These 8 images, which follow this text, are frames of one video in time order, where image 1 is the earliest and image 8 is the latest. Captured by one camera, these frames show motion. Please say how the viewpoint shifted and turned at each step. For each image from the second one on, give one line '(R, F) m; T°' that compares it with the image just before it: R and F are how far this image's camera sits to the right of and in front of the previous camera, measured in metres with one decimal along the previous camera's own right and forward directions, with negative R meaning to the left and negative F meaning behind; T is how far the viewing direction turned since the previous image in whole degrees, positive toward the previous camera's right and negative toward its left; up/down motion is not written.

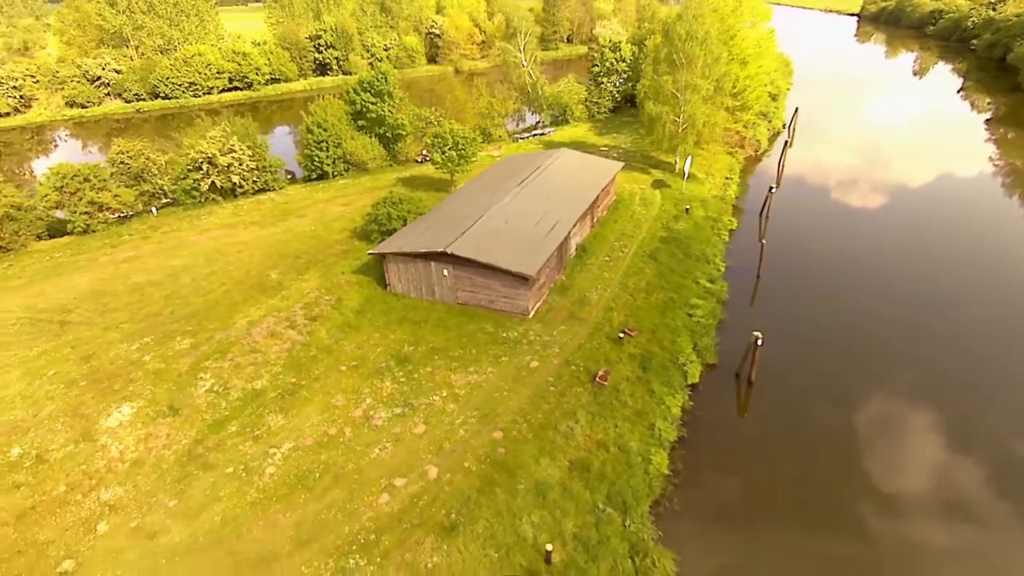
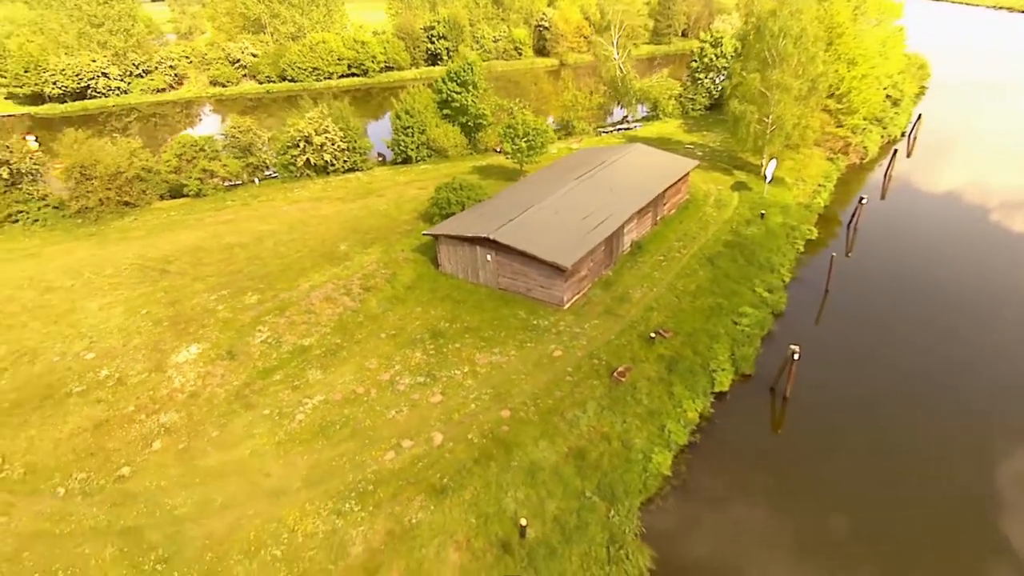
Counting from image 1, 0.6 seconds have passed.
(+3.0, -0.5) m; -10°
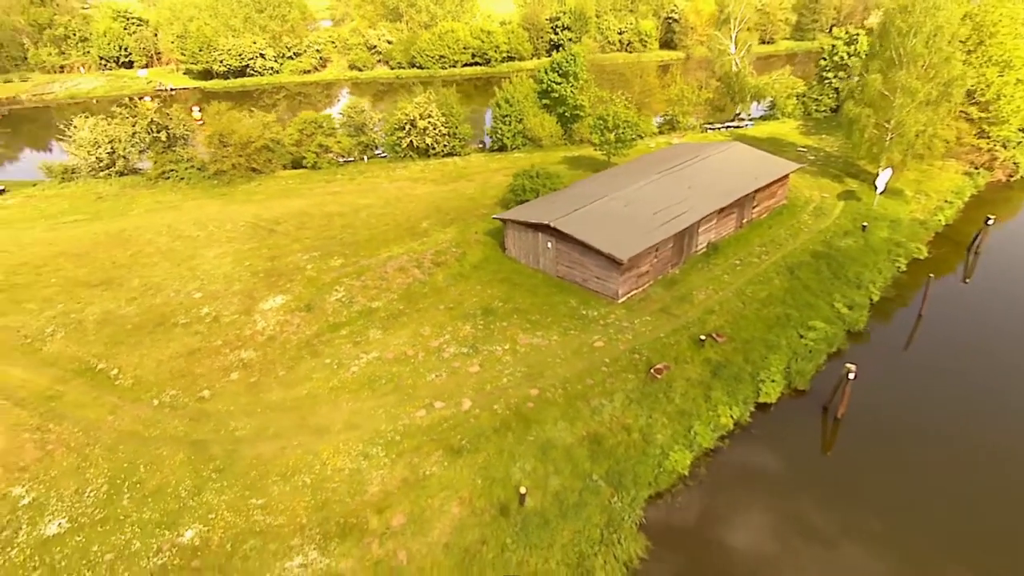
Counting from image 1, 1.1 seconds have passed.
(+2.8, -0.6) m; -11°
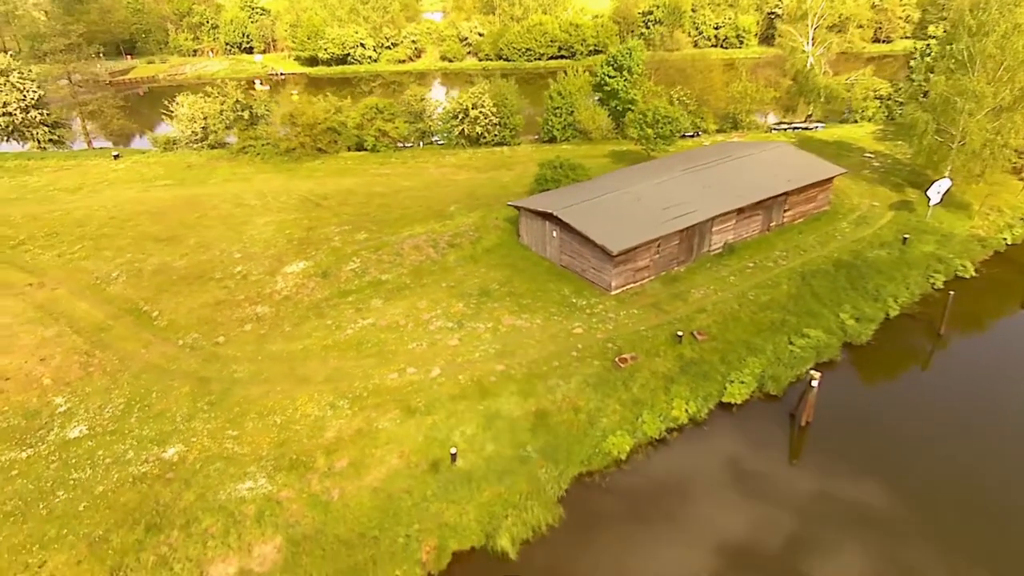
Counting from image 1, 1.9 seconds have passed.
(+4.9, -0.7) m; -9°
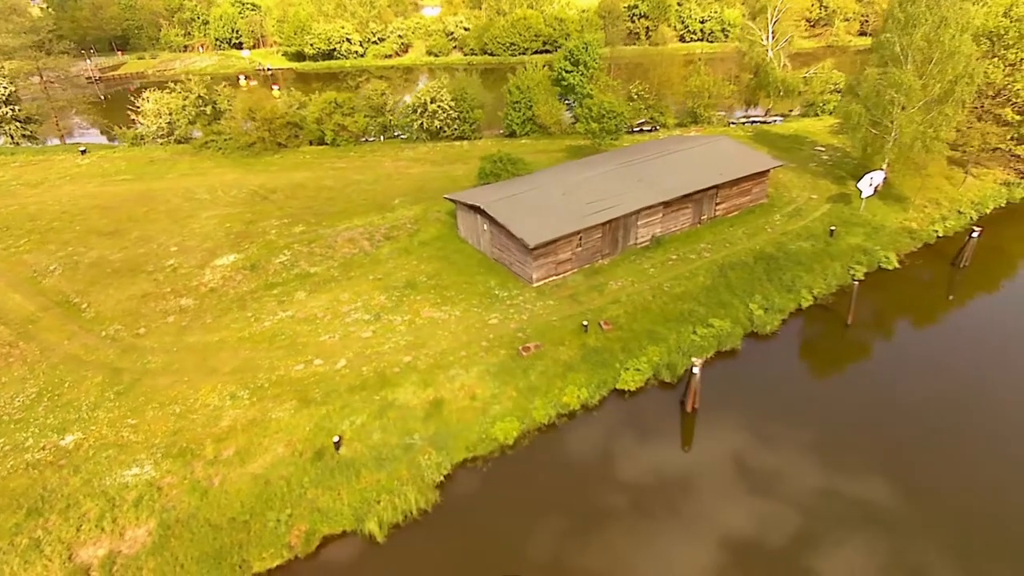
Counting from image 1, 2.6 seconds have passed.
(+4.4, -0.3) m; -1°
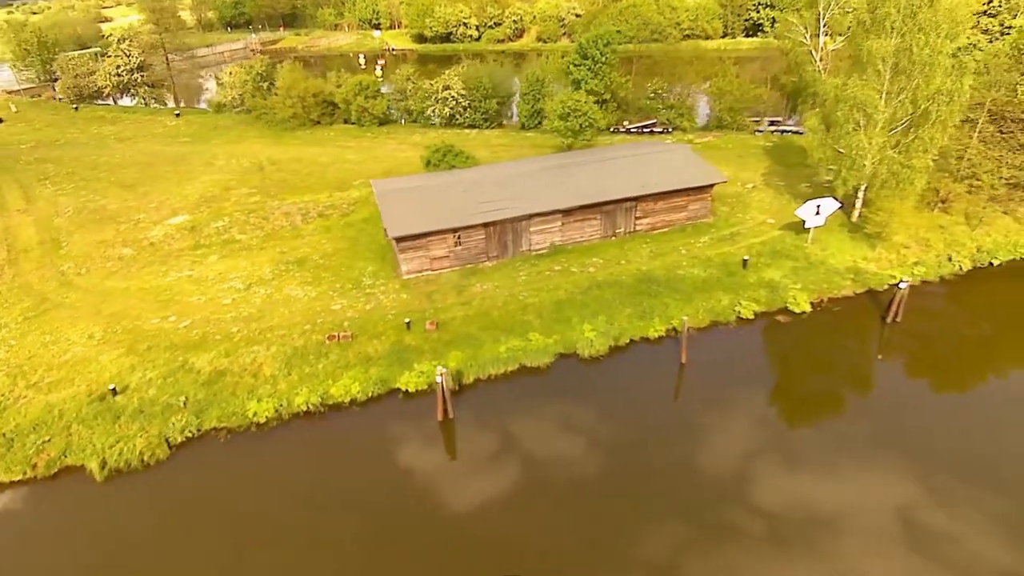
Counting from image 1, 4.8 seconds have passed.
(+13.9, +2.0) m; -14°
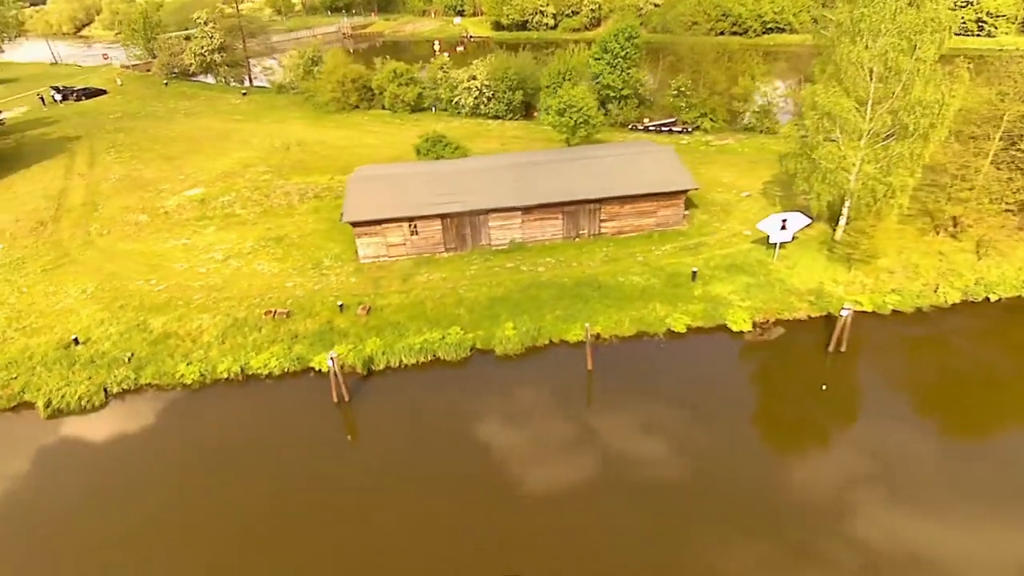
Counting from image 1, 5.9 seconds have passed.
(+6.9, +0.4) m; -8°
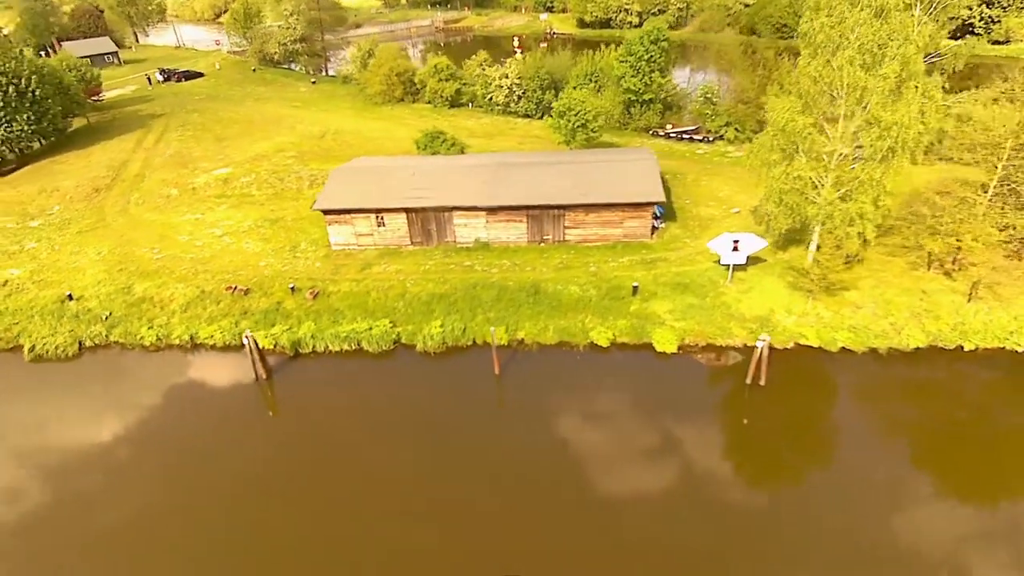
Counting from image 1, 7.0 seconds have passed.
(+6.8, +0.4) m; -9°
